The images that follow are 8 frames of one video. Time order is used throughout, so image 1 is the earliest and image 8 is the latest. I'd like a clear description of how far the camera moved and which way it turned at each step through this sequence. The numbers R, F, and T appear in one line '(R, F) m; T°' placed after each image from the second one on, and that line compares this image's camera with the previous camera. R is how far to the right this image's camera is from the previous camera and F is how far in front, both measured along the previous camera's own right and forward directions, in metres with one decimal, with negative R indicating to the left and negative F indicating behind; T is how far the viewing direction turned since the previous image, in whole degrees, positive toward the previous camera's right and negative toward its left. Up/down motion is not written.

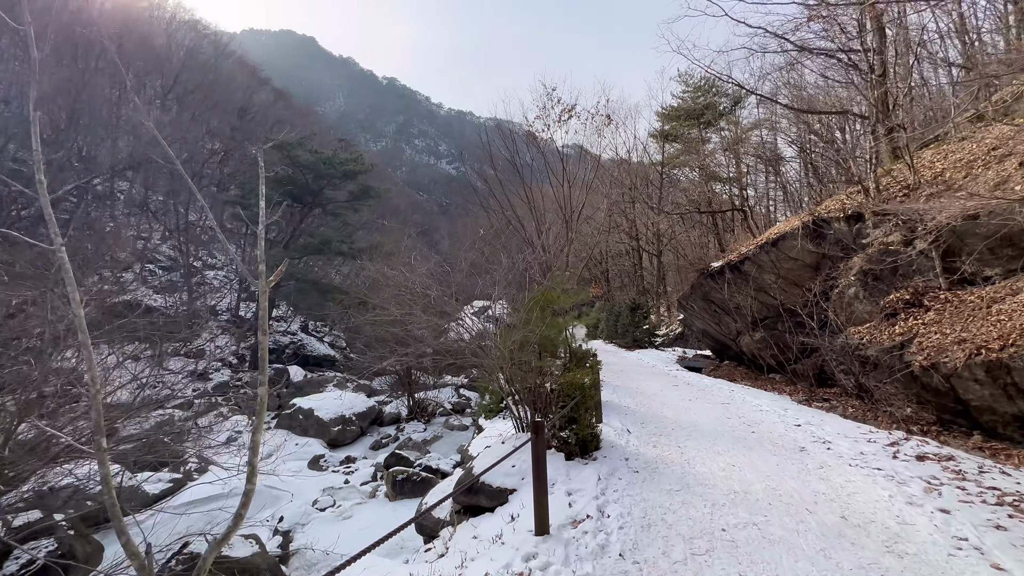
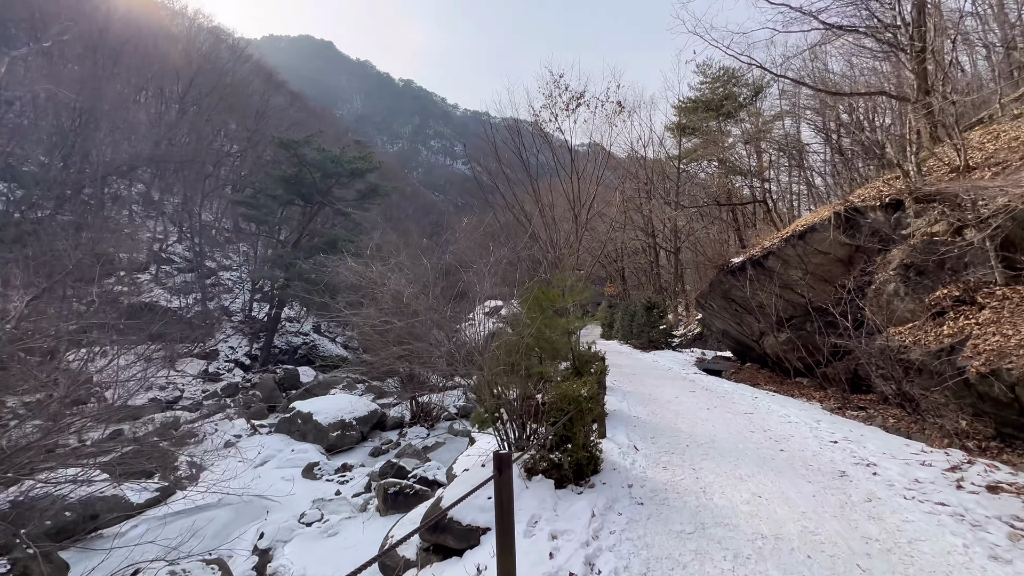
(+0.3, +0.6) m; -2°
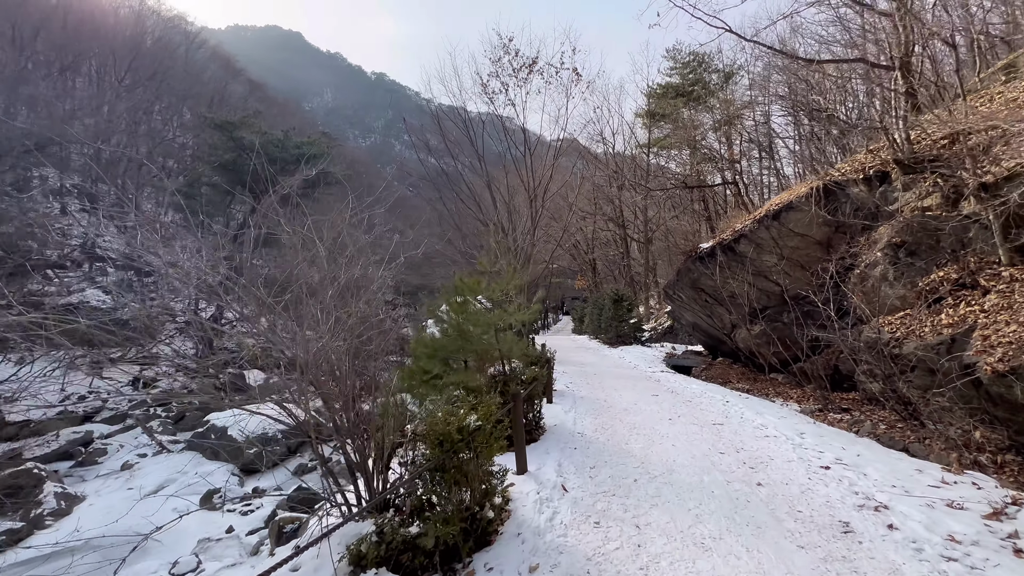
(+0.7, +1.1) m; +3°
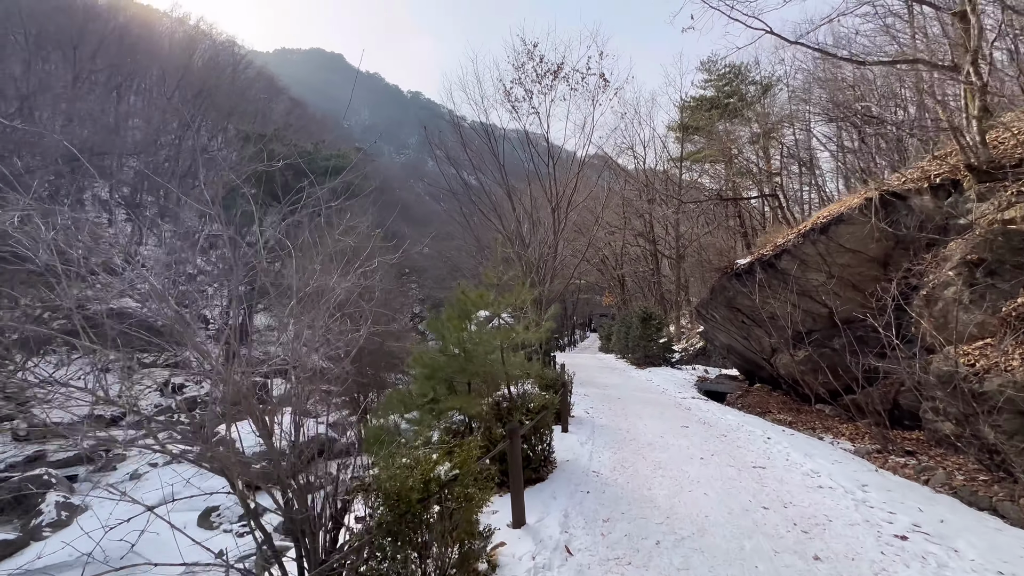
(+0.2, +0.5) m; -4°
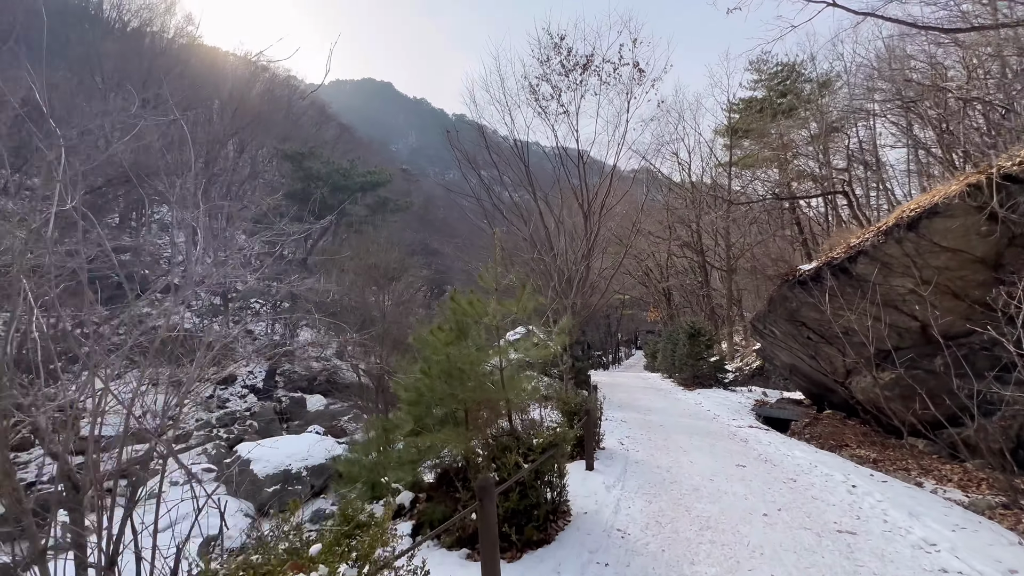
(+0.3, +0.8) m; -6°
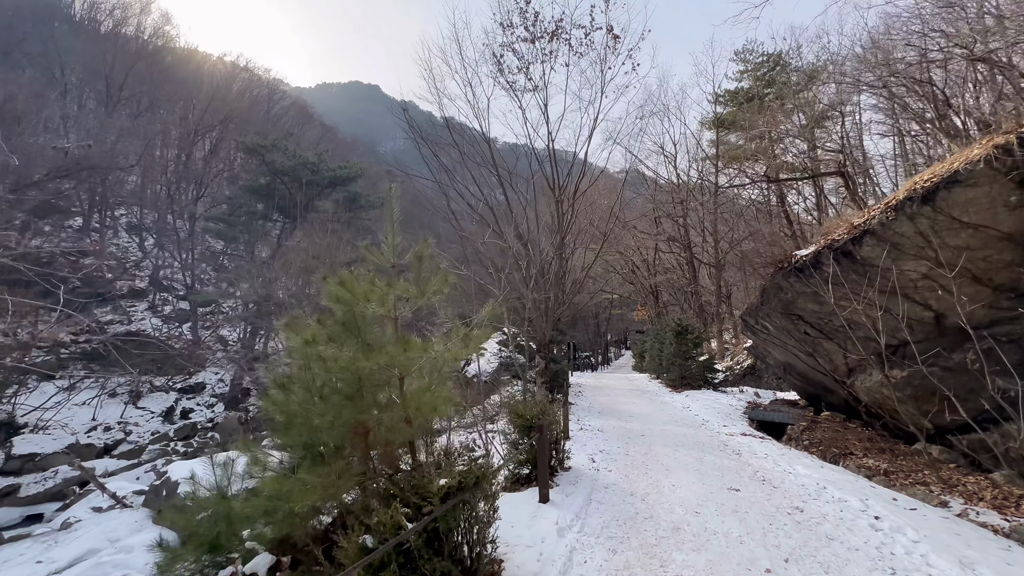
(+0.5, +0.9) m; +1°
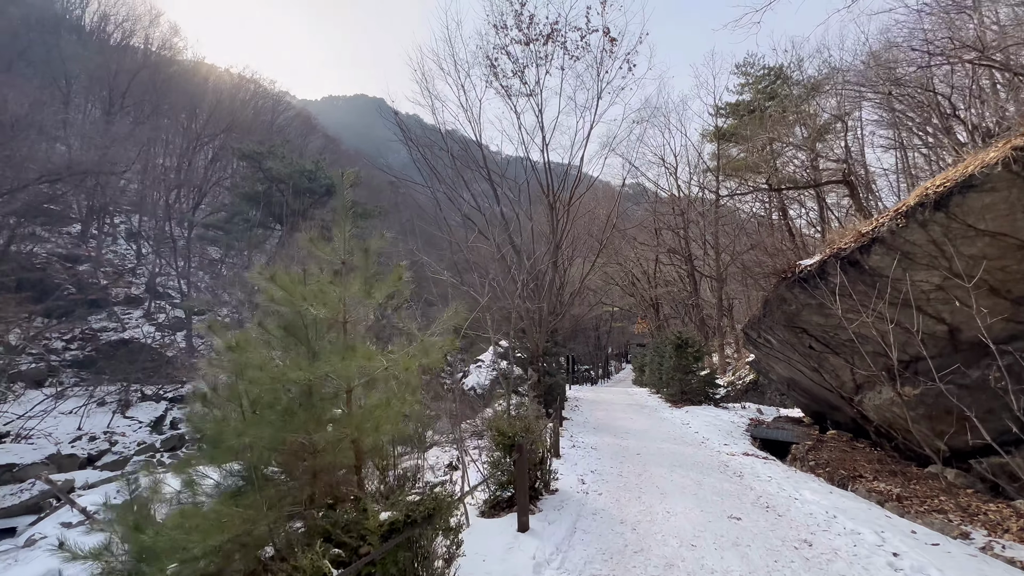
(+0.2, +0.3) m; 0°
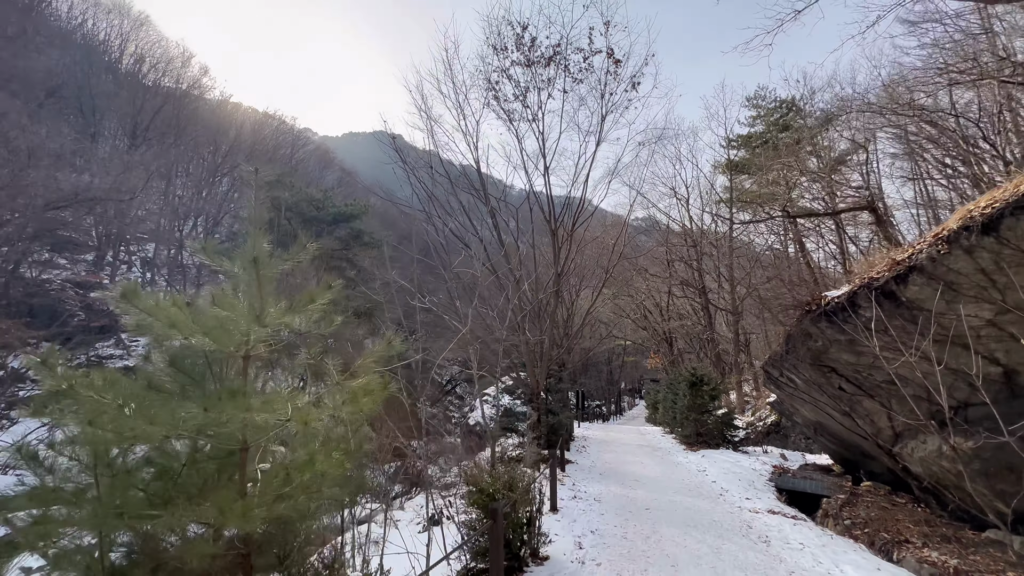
(+0.2, +0.5) m; -2°
